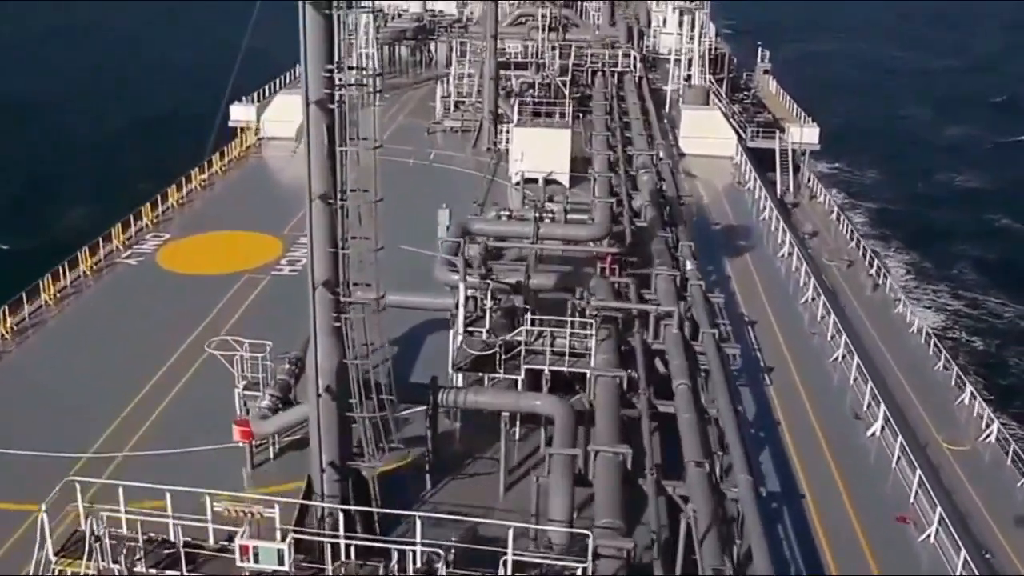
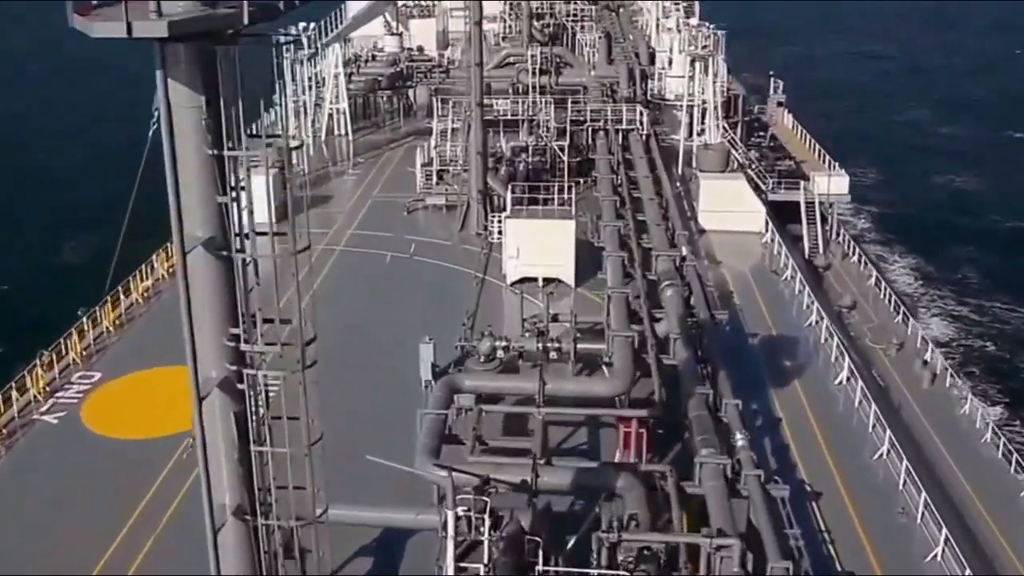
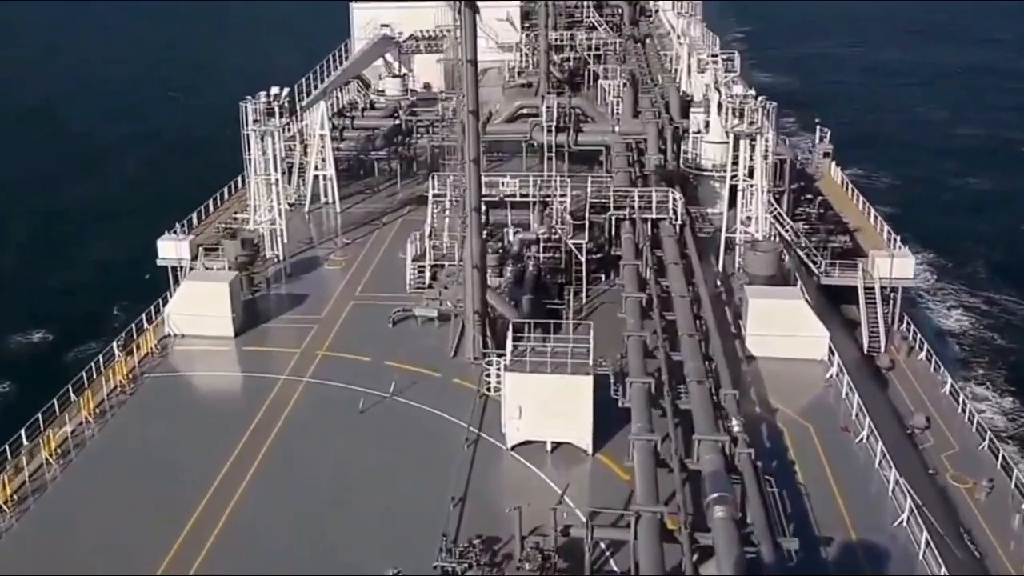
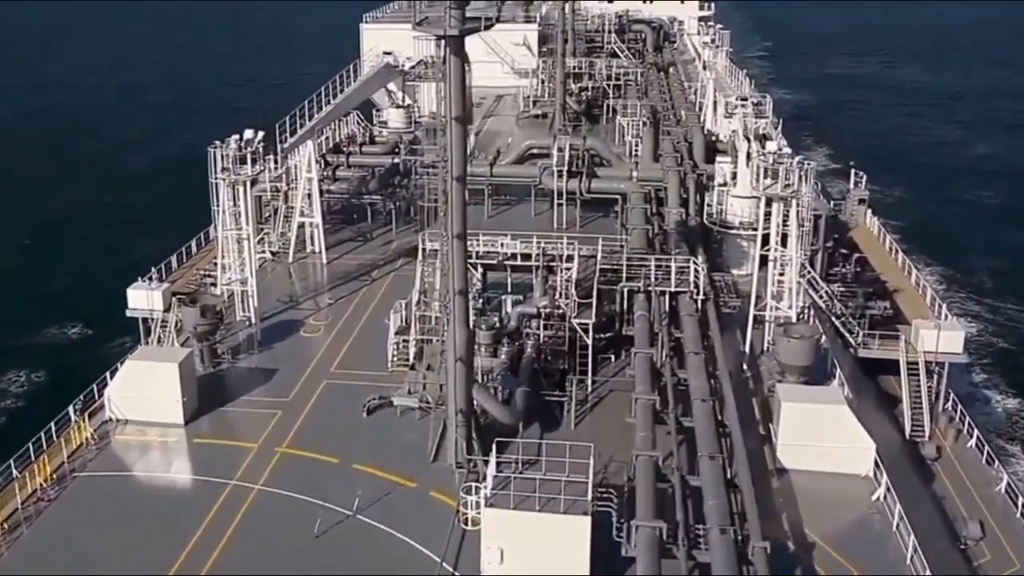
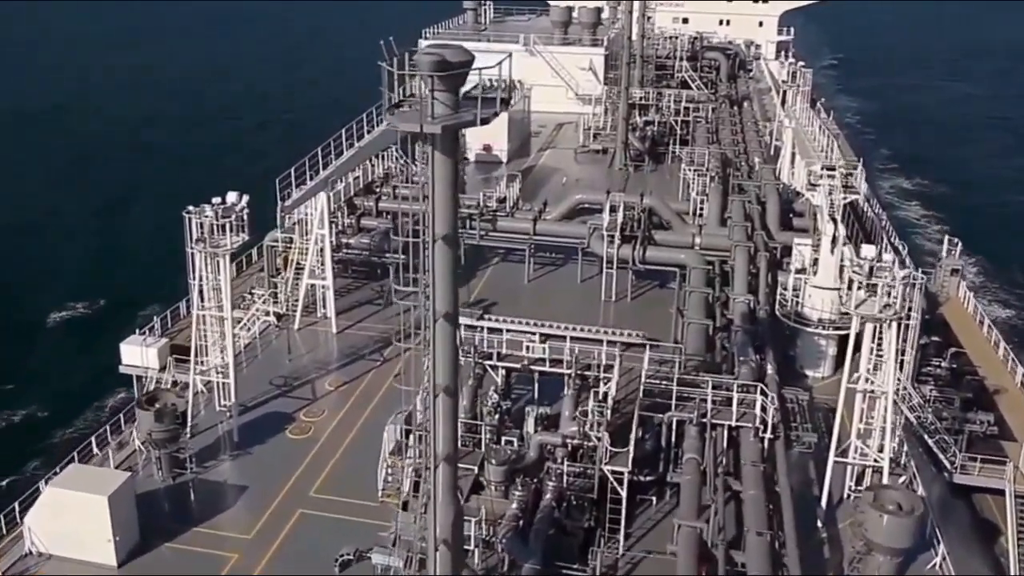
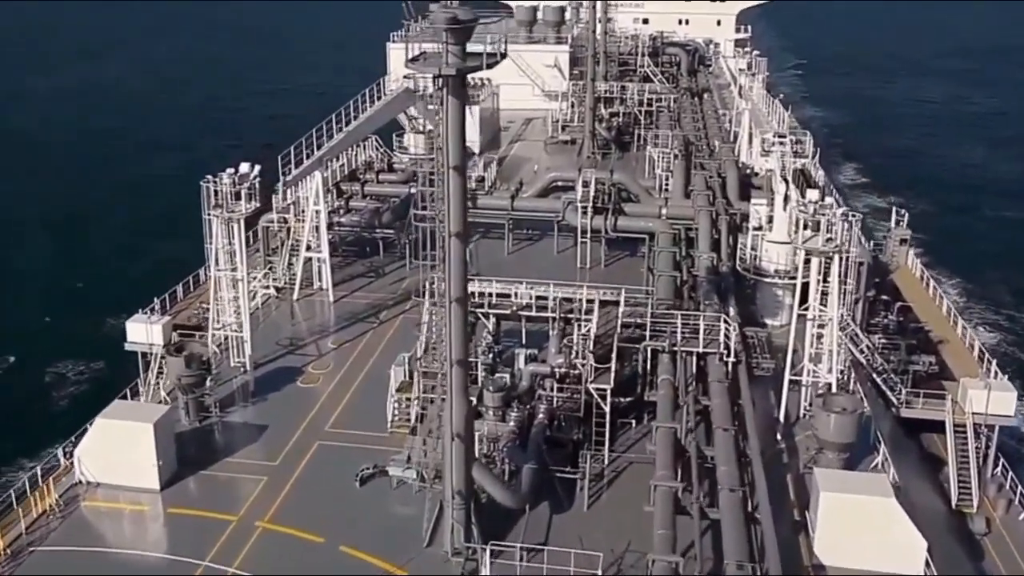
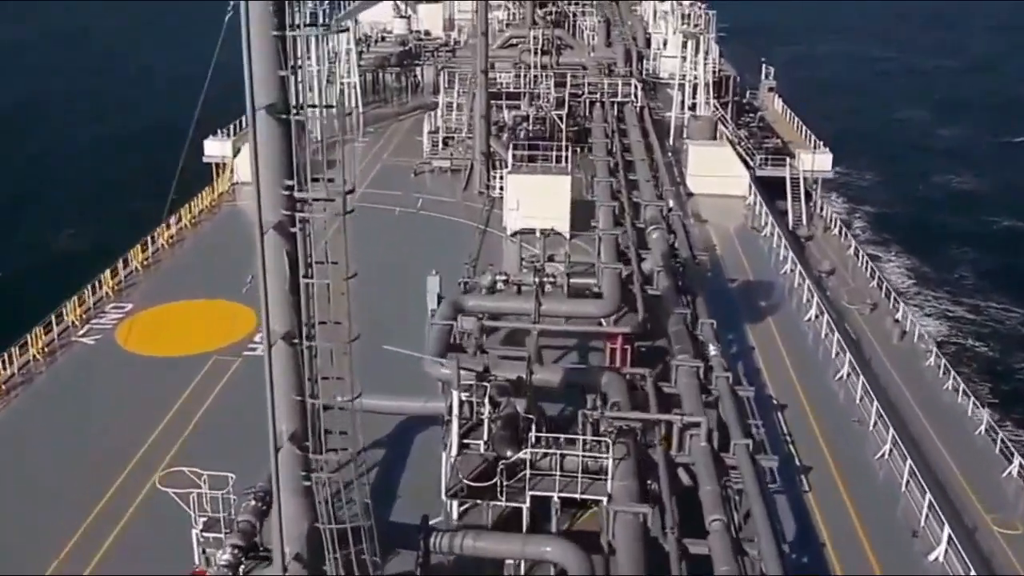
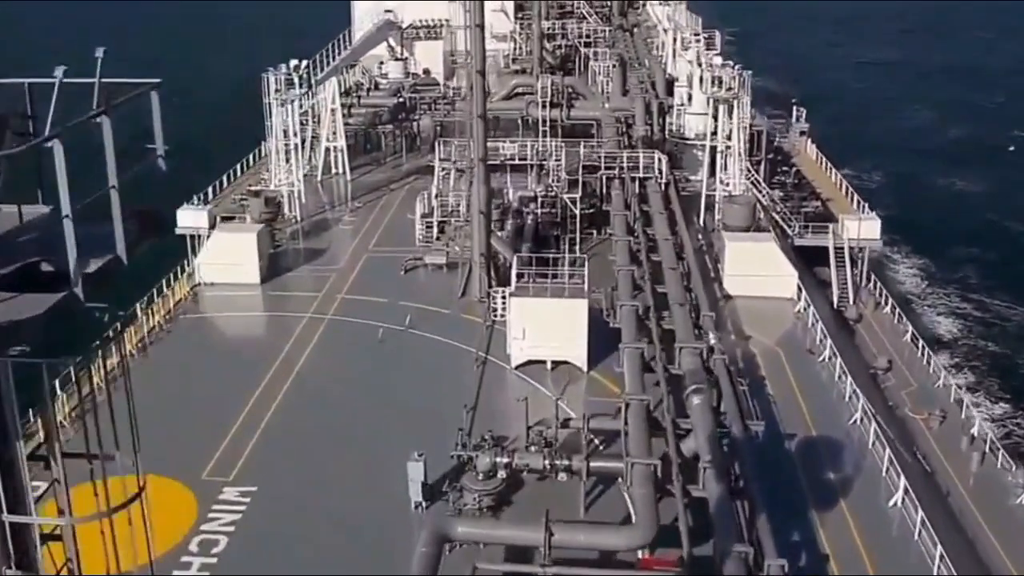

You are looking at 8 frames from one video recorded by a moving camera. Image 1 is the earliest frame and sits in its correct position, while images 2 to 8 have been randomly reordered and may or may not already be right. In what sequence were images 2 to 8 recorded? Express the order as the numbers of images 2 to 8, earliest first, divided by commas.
7, 2, 8, 3, 4, 6, 5
